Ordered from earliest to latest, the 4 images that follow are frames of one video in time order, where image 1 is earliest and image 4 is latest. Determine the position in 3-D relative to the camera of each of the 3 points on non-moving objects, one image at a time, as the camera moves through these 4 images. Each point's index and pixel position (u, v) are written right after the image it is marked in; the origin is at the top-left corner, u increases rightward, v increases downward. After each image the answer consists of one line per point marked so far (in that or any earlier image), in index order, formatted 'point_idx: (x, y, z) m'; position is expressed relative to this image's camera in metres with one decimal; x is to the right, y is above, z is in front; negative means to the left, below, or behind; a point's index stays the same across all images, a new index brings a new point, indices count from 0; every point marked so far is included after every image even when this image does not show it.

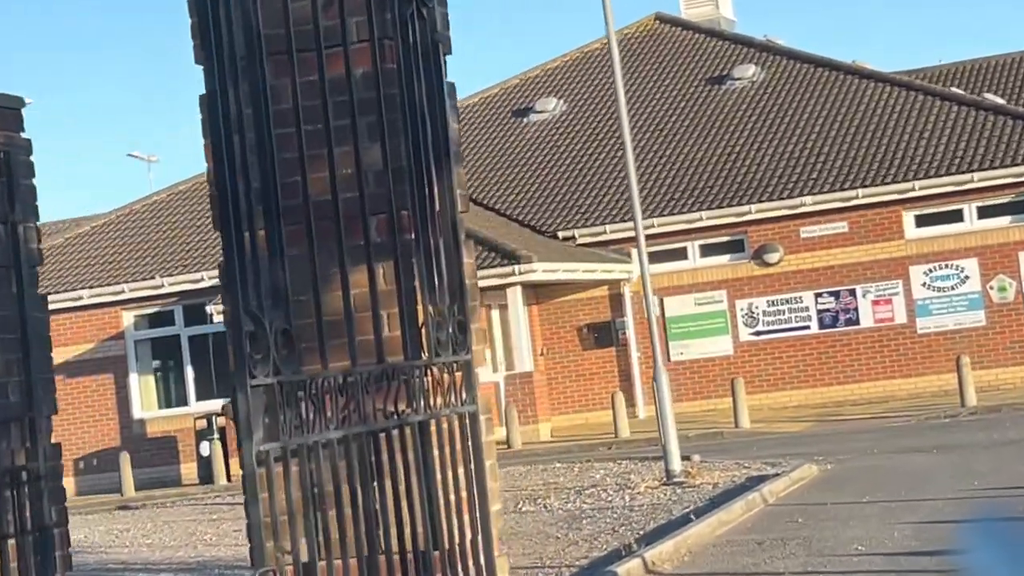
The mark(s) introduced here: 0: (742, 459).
0: (+2.4, -1.8, +18.0) m
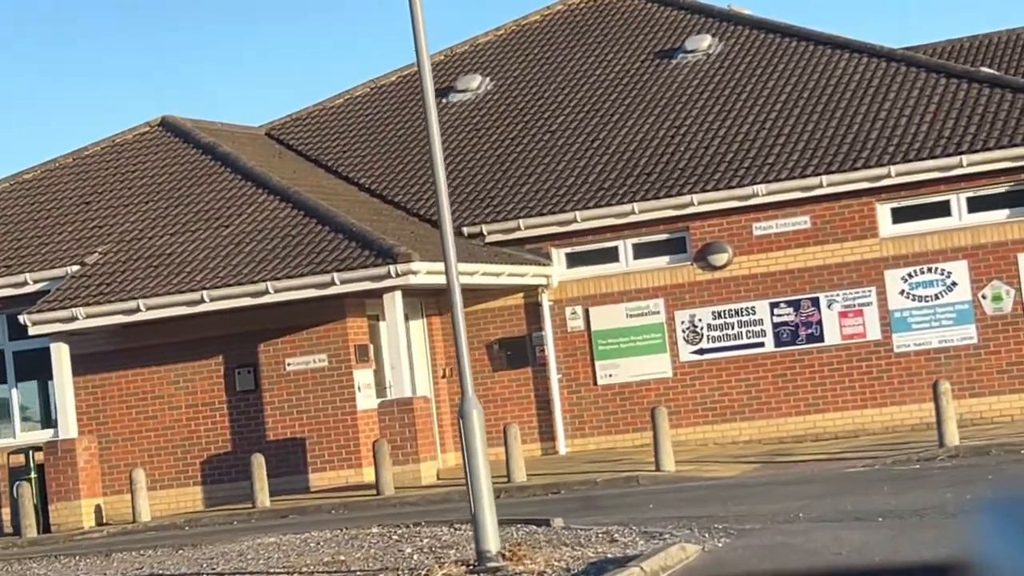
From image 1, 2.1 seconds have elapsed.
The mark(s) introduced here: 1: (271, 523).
0: (+0.8, -1.8, +12.9) m
1: (-2.8, -2.7, +19.8) m
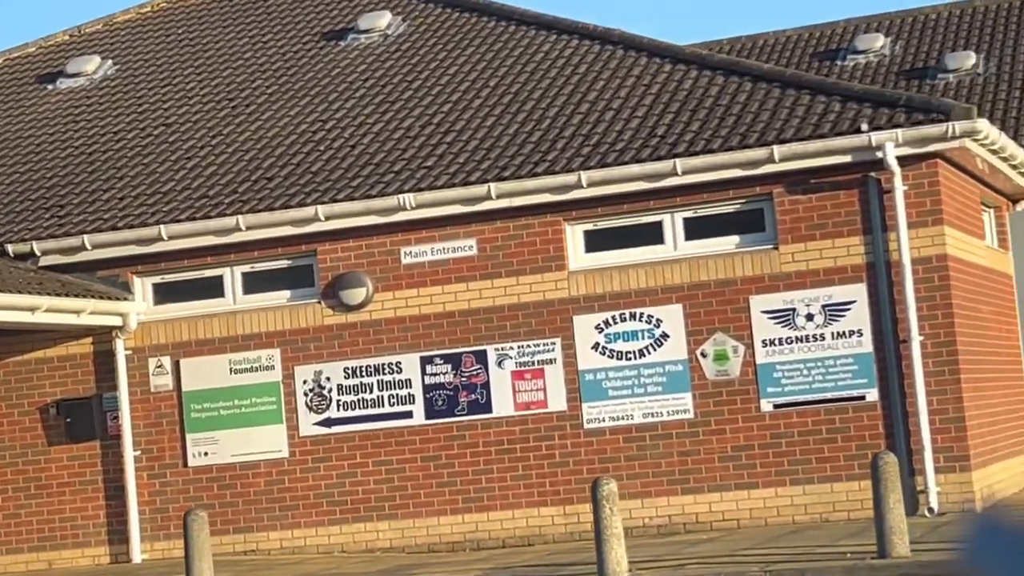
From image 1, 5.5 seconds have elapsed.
0: (-2.6, -1.9, +6.2) m
1: (-6.8, -2.9, +12.8) m
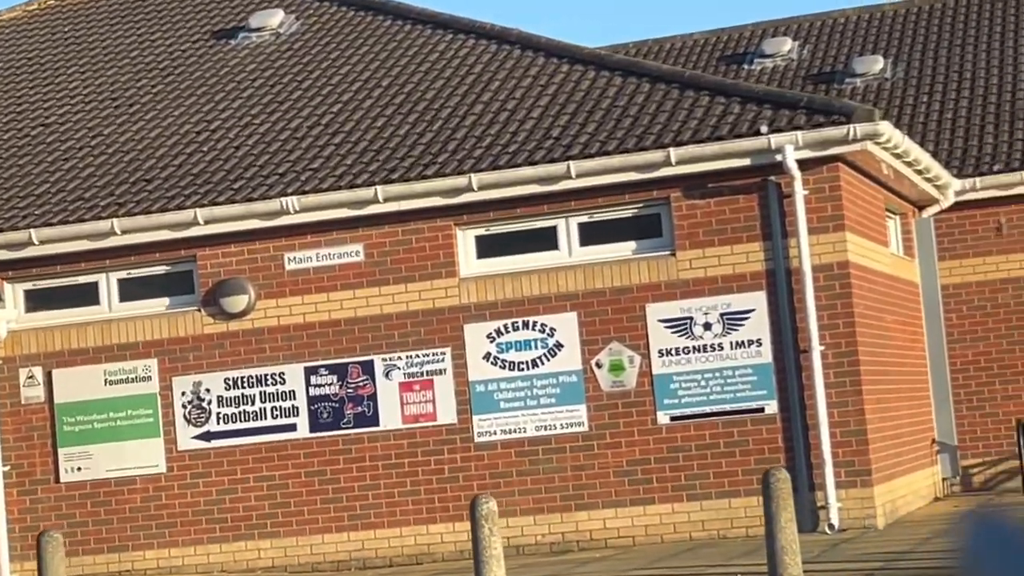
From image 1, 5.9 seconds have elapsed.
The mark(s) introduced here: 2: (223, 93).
0: (-3.2, -1.9, +5.4) m
1: (-7.7, -2.9, +11.7) m
2: (-3.2, +2.2, +19.3) m
